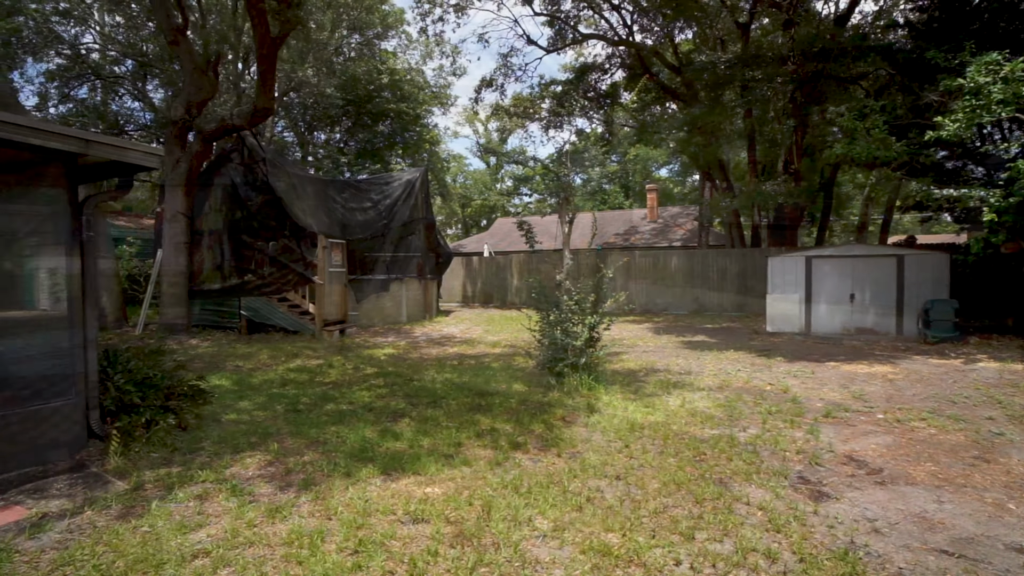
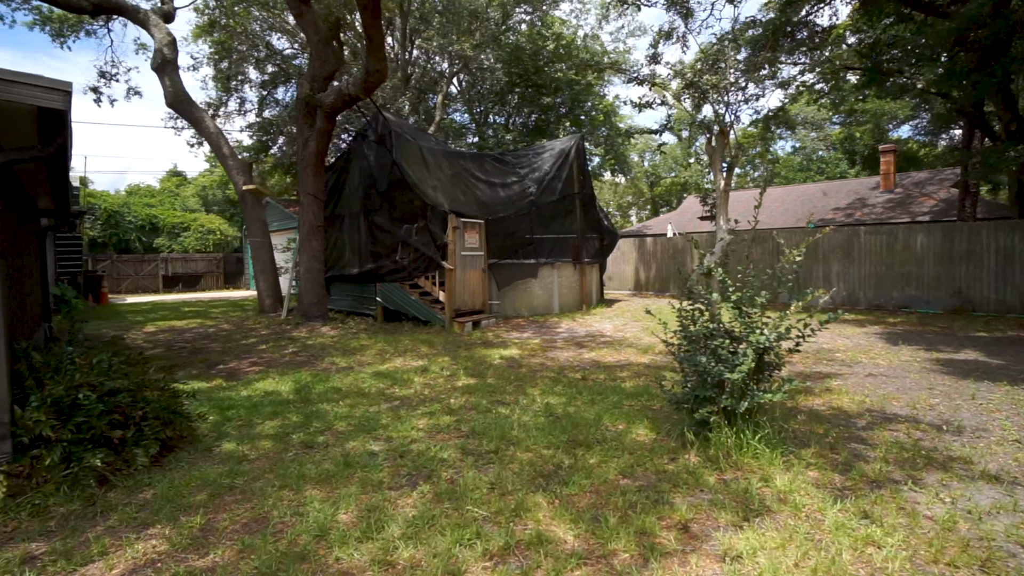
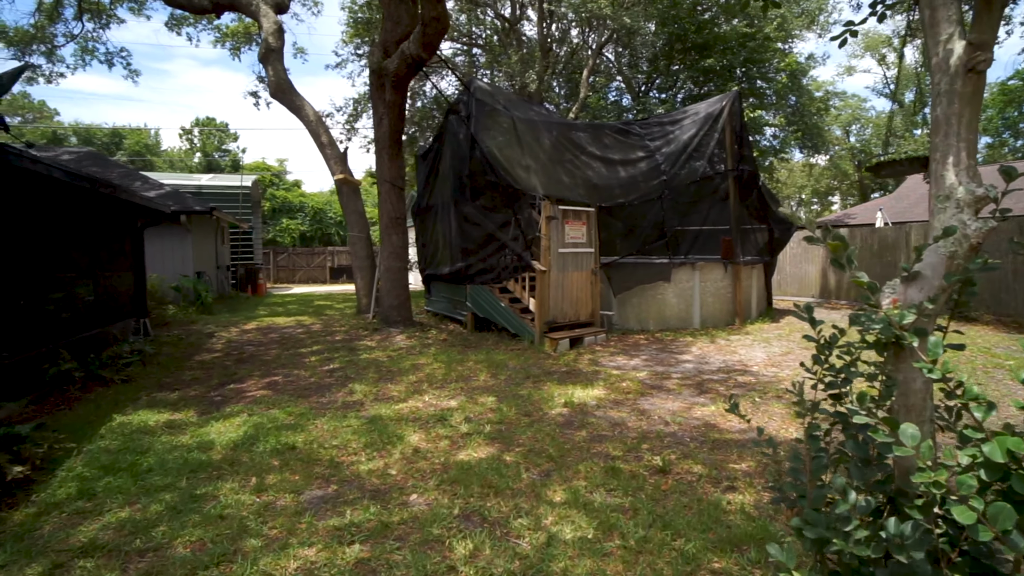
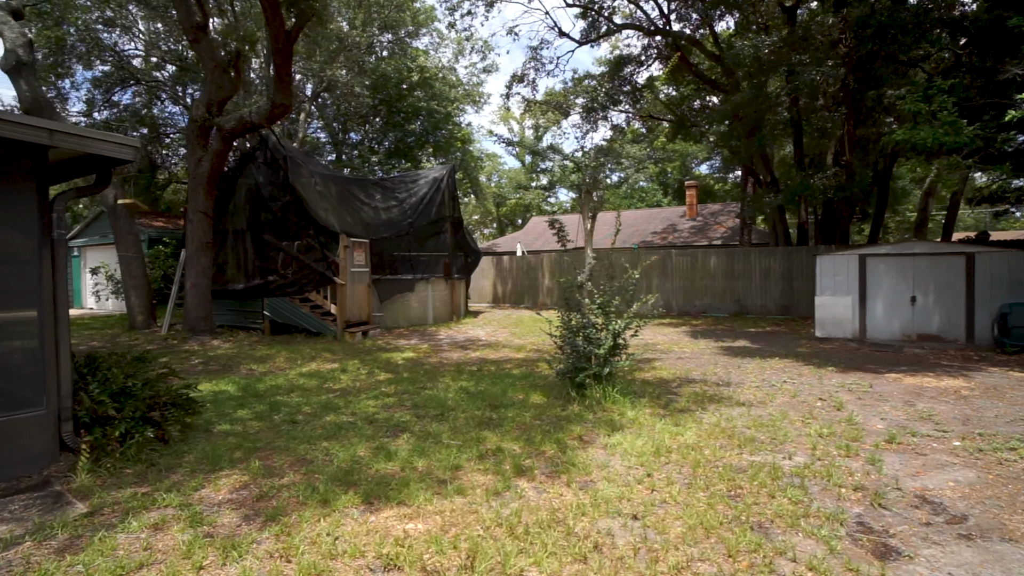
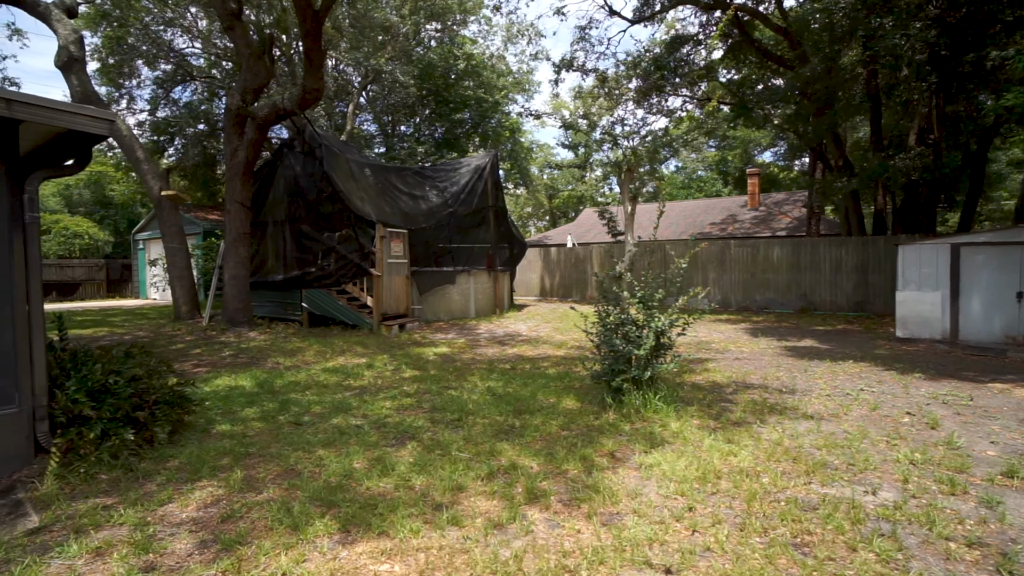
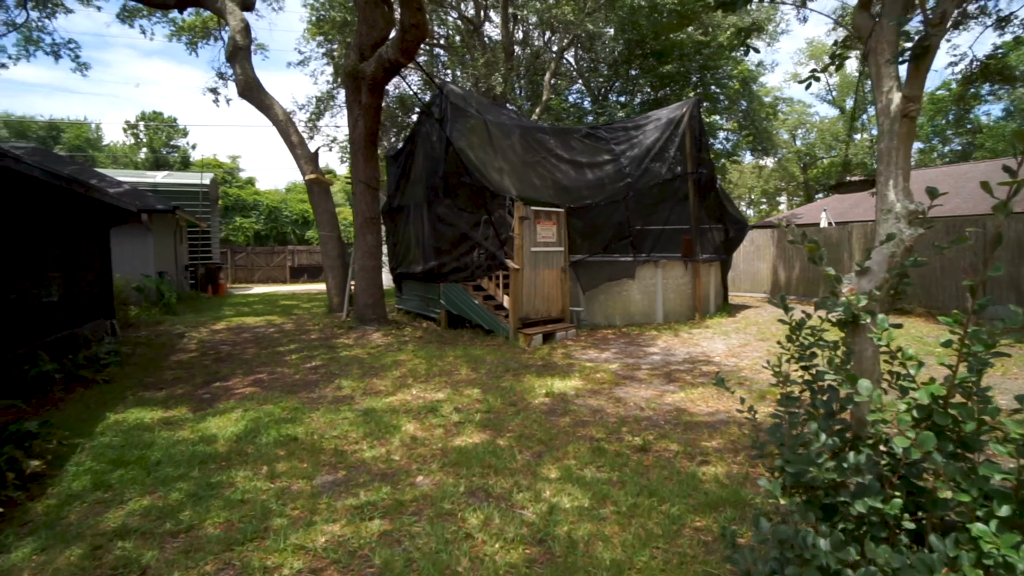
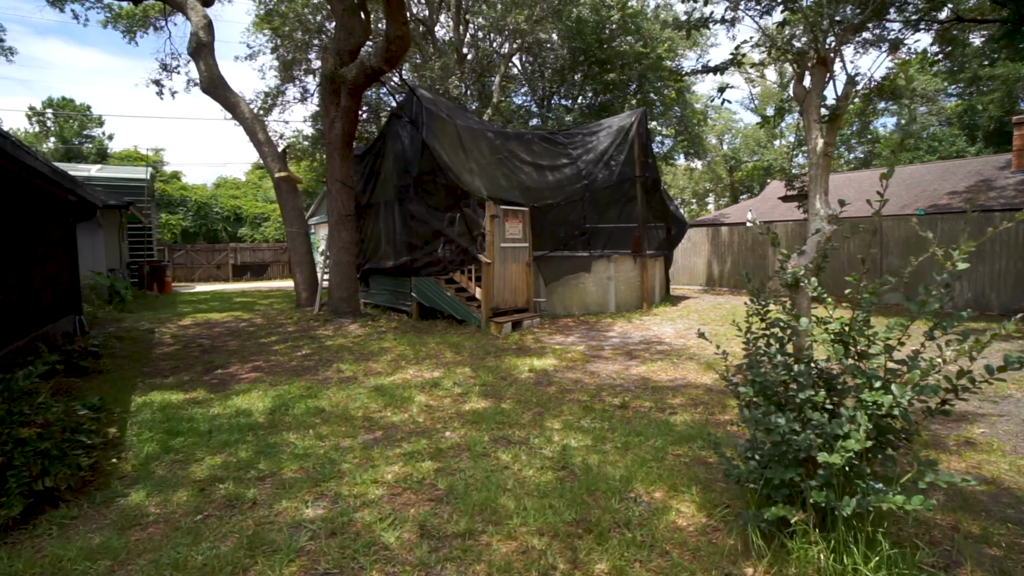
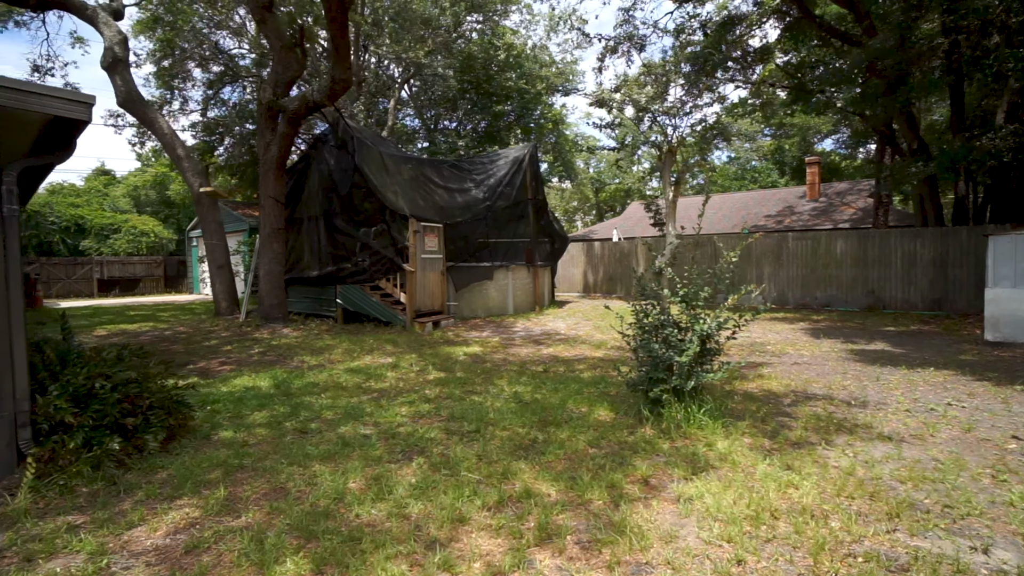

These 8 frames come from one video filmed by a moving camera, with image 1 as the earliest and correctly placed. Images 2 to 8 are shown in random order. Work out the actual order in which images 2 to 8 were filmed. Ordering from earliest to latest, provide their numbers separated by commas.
4, 5, 8, 2, 7, 6, 3
